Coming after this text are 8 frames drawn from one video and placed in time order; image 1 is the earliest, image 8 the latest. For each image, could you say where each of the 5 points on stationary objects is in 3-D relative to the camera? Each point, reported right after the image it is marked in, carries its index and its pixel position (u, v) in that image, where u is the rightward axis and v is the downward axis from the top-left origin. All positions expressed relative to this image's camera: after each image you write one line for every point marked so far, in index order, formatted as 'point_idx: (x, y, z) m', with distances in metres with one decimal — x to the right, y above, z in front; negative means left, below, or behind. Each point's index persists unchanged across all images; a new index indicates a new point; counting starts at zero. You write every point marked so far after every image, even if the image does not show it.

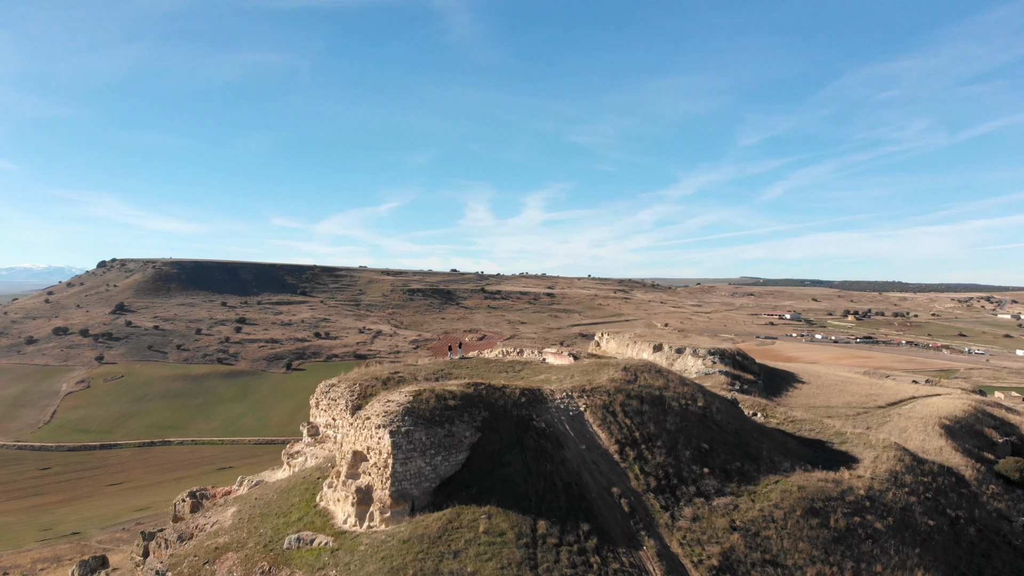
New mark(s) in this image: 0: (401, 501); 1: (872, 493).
0: (-3.0, -5.8, +13.0) m
1: (+12.0, -6.8, +15.8) m
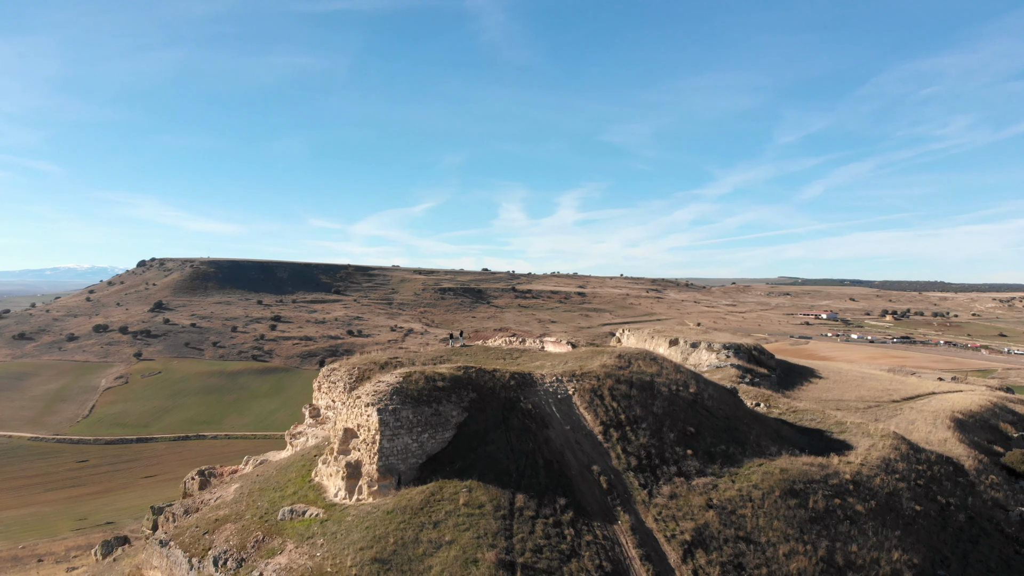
0: (-3.5, -5.4, +13.5) m
1: (+11.6, -6.3, +15.8) m
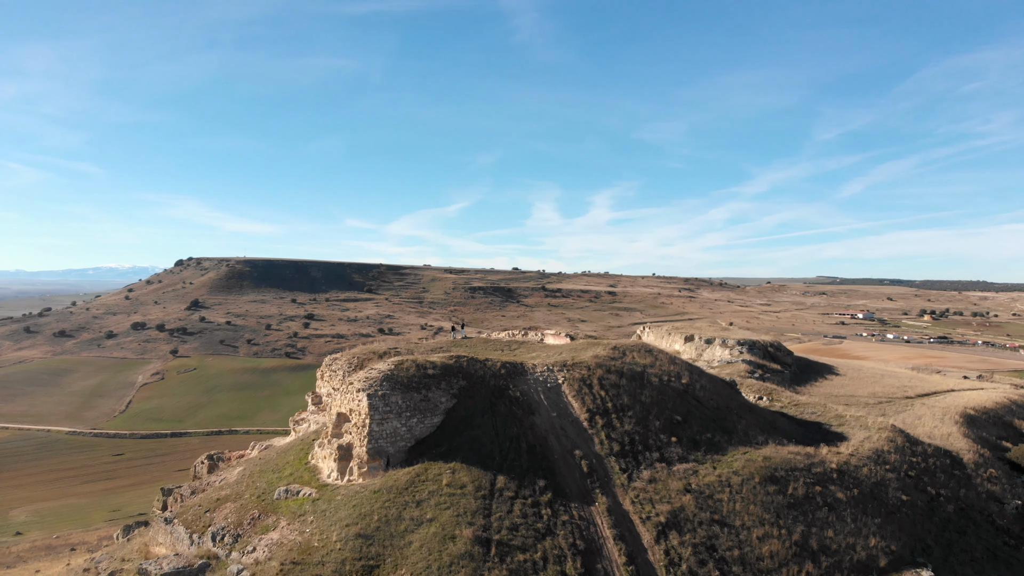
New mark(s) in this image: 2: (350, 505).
0: (-4.0, -5.0, +14.1) m
1: (+11.2, -6.0, +15.9) m
2: (-4.4, -5.9, +12.9) m
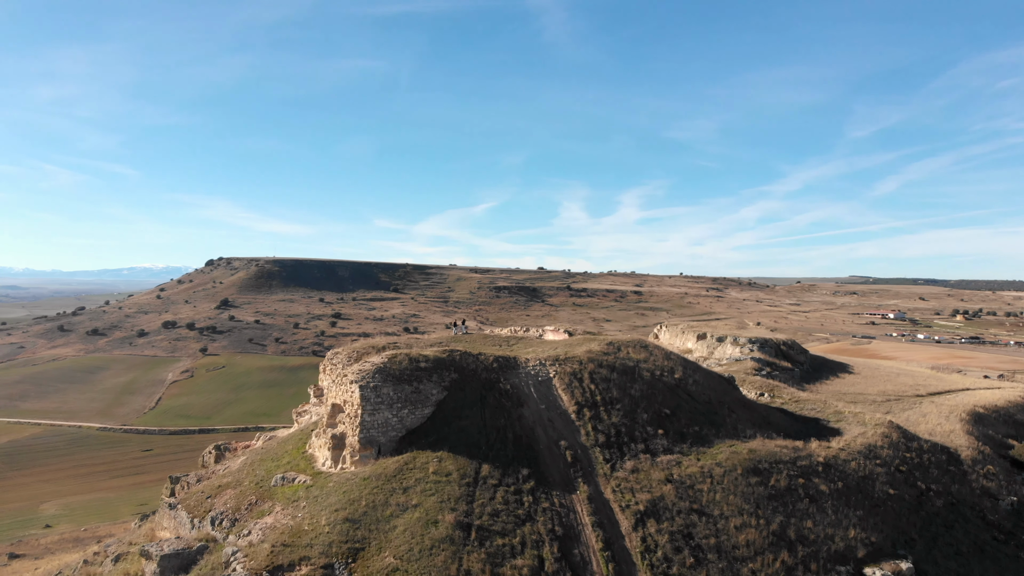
0: (-4.4, -4.9, +14.6) m
1: (+10.8, -5.8, +16.0) m
2: (-4.9, -5.8, +13.4) m
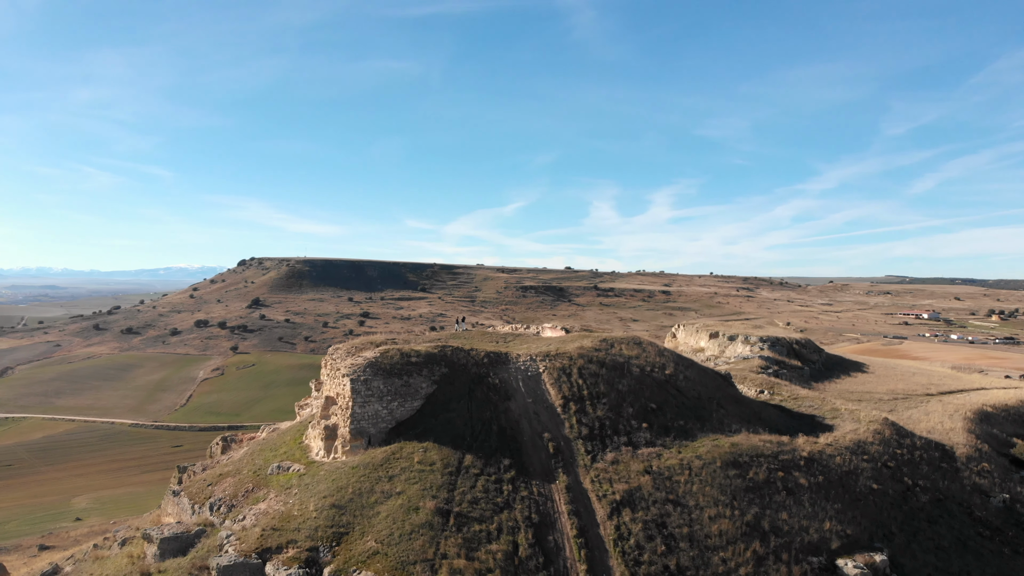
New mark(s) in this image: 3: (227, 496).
0: (-4.9, -4.8, +15.1) m
1: (+10.3, -5.7, +16.1) m
2: (-5.4, -5.7, +14.0) m
3: (-9.3, -6.8, +15.5) m
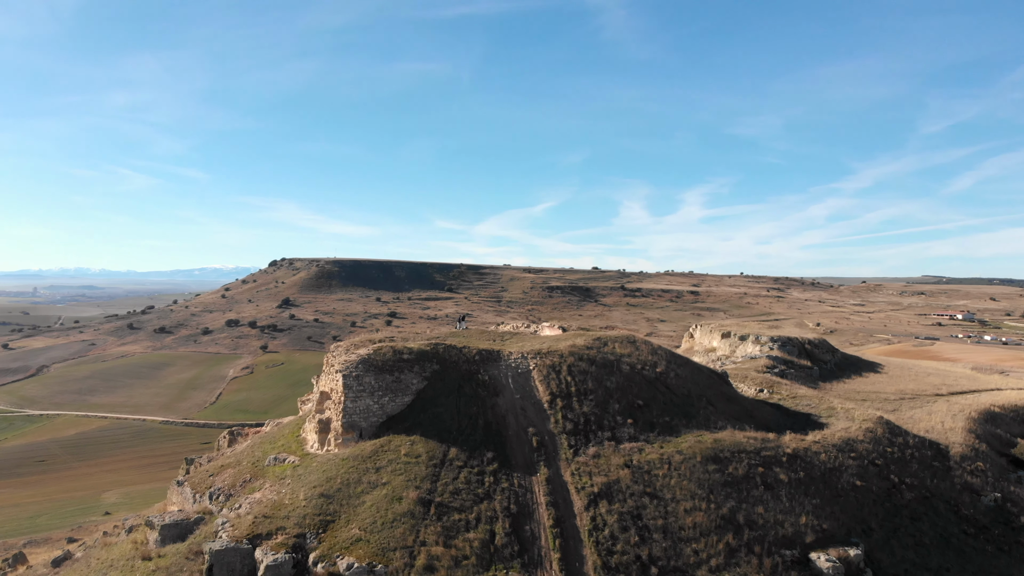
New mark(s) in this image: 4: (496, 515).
0: (-5.4, -4.7, +15.7) m
1: (+9.9, -5.6, +16.3) m
2: (-5.9, -5.6, +14.6) m
3: (-9.8, -6.8, +16.2) m
4: (-0.4, -5.9, +12.3) m
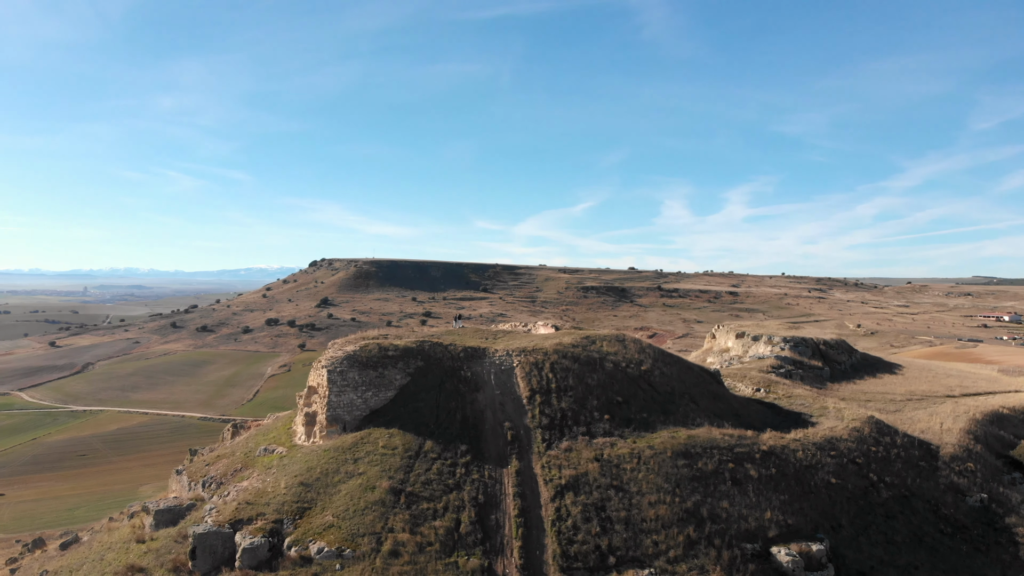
0: (-6.1, -4.7, +16.3) m
1: (+9.1, -5.6, +16.4) m
2: (-6.7, -5.6, +15.2) m
3: (-10.5, -6.7, +17.0) m
4: (-1.3, -5.8, +12.8) m
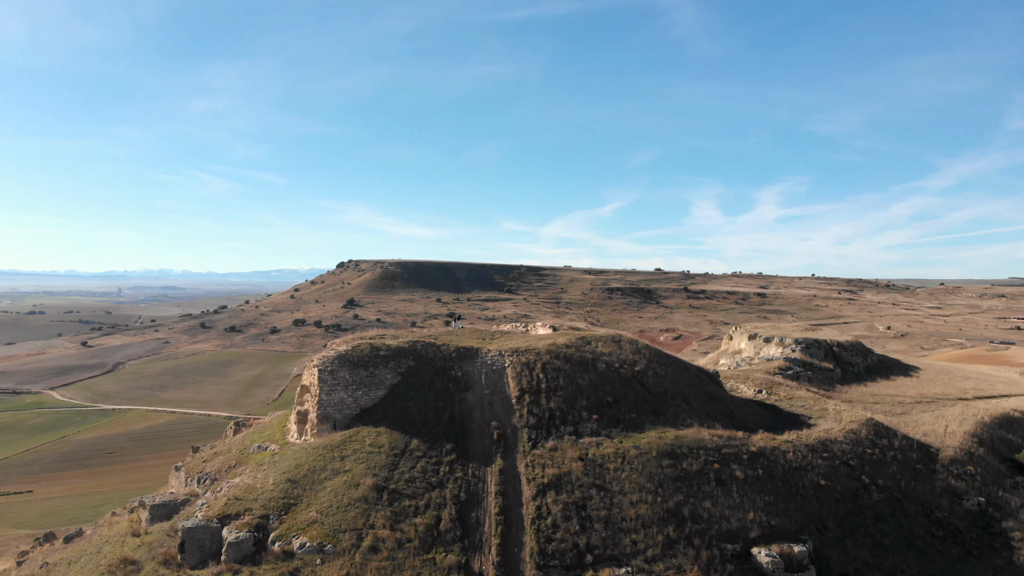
0: (-6.5, -4.7, +16.6) m
1: (+8.7, -5.6, +16.3) m
2: (-7.1, -5.6, +15.5) m
3: (-10.9, -6.7, +17.4) m
4: (-1.8, -5.8, +12.9) m
